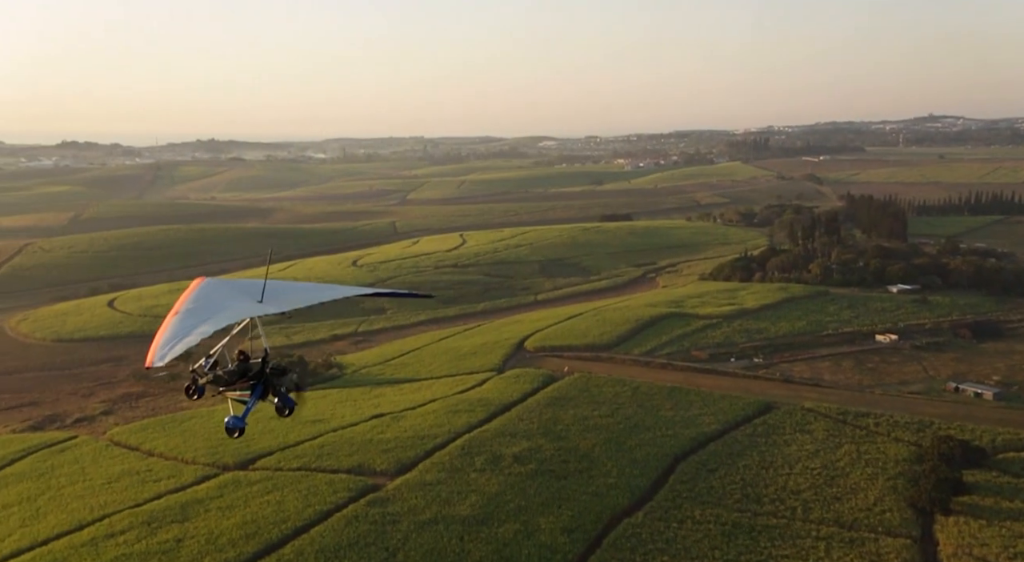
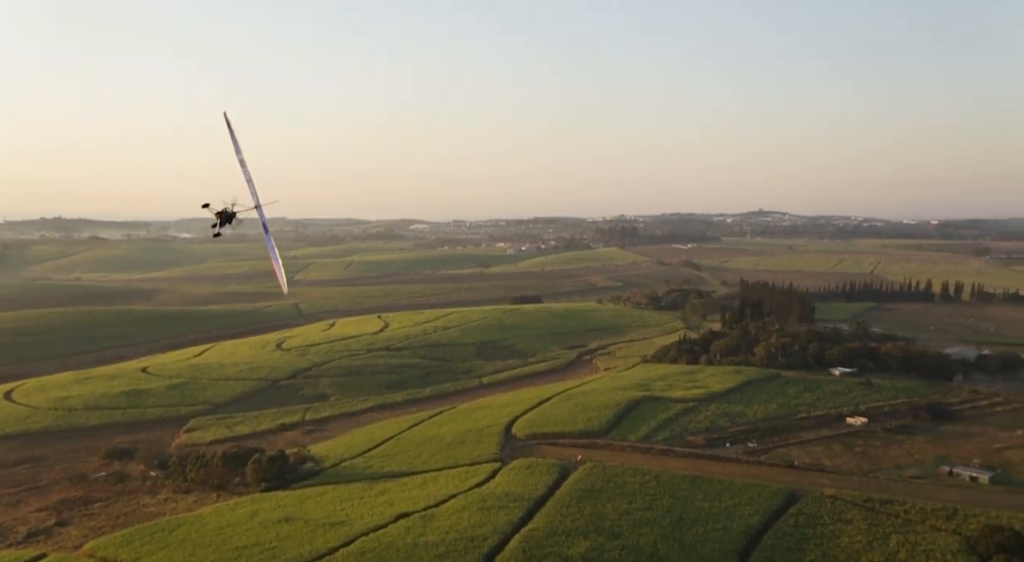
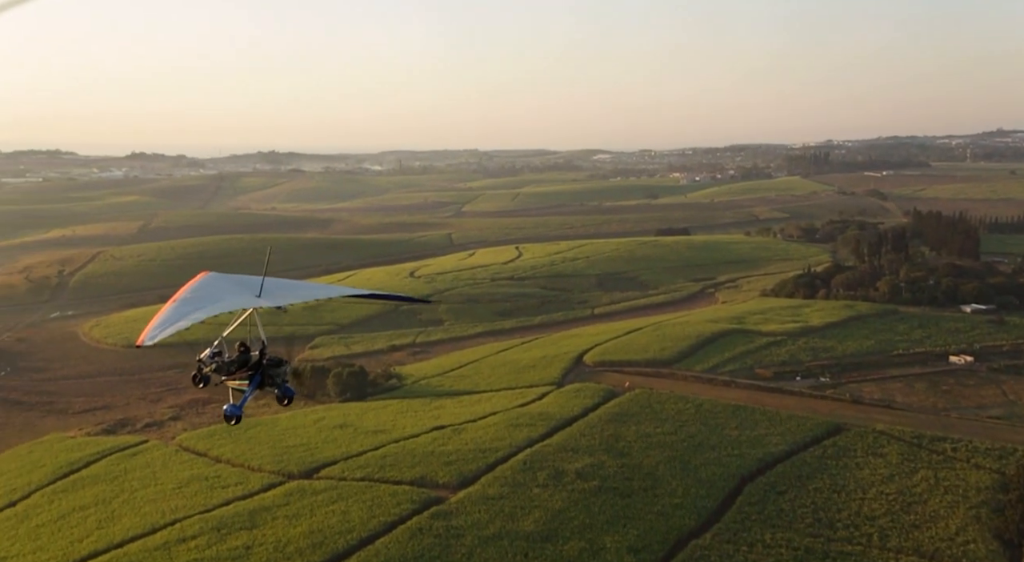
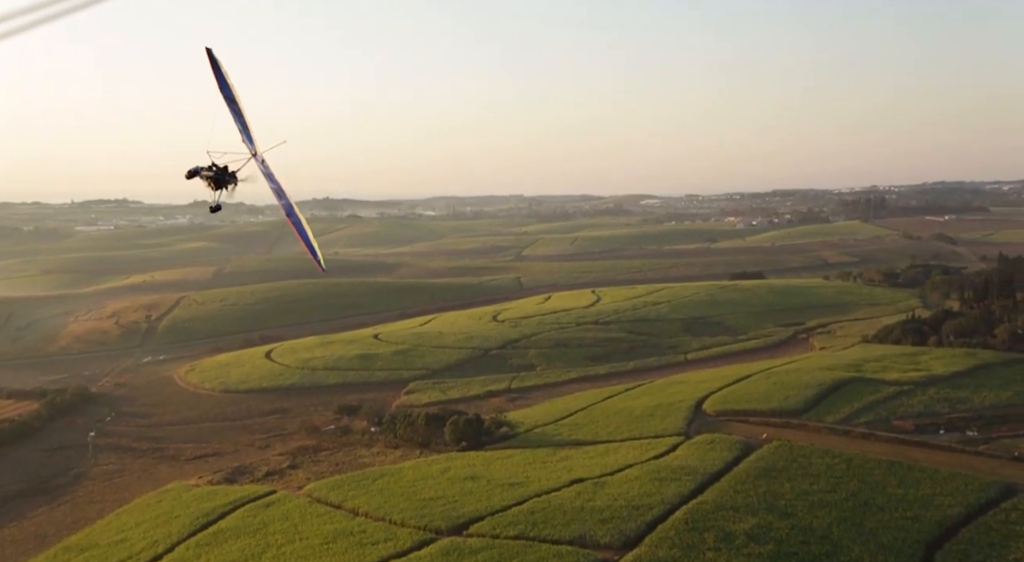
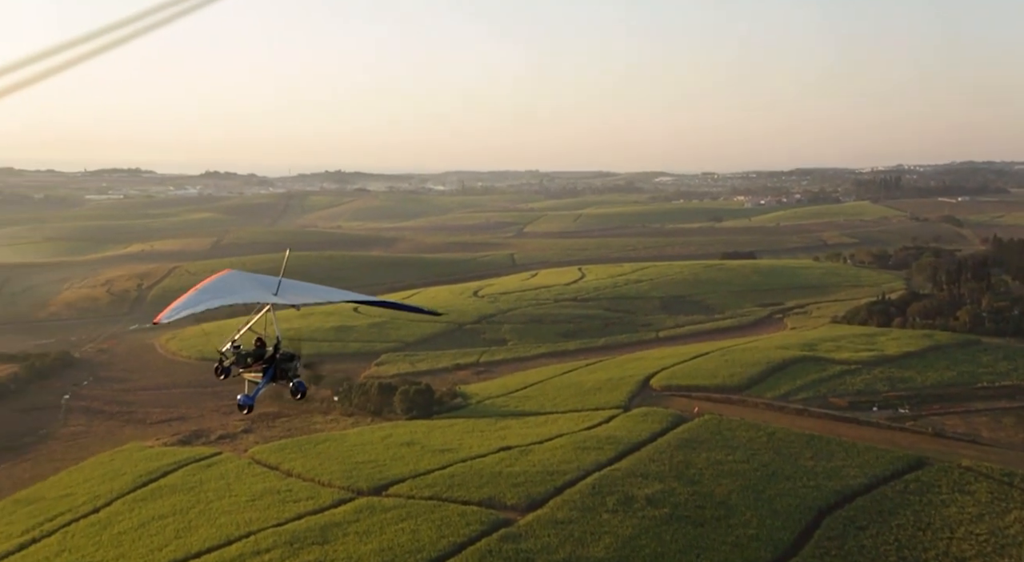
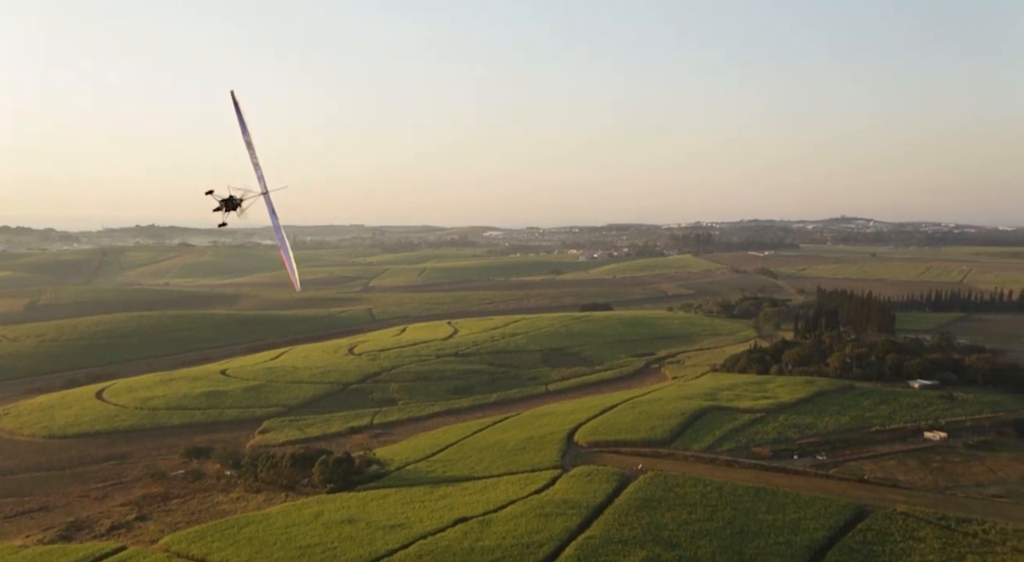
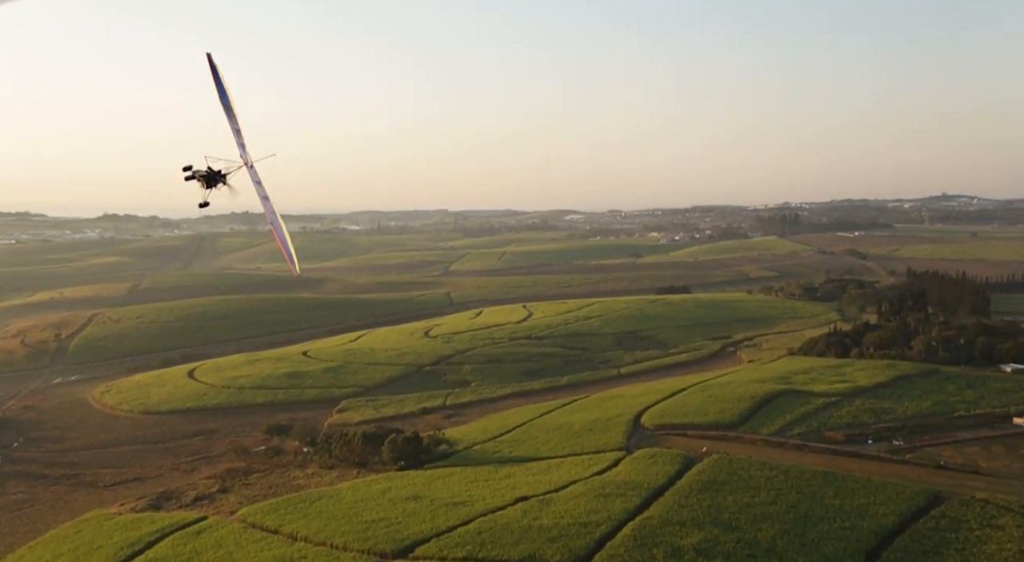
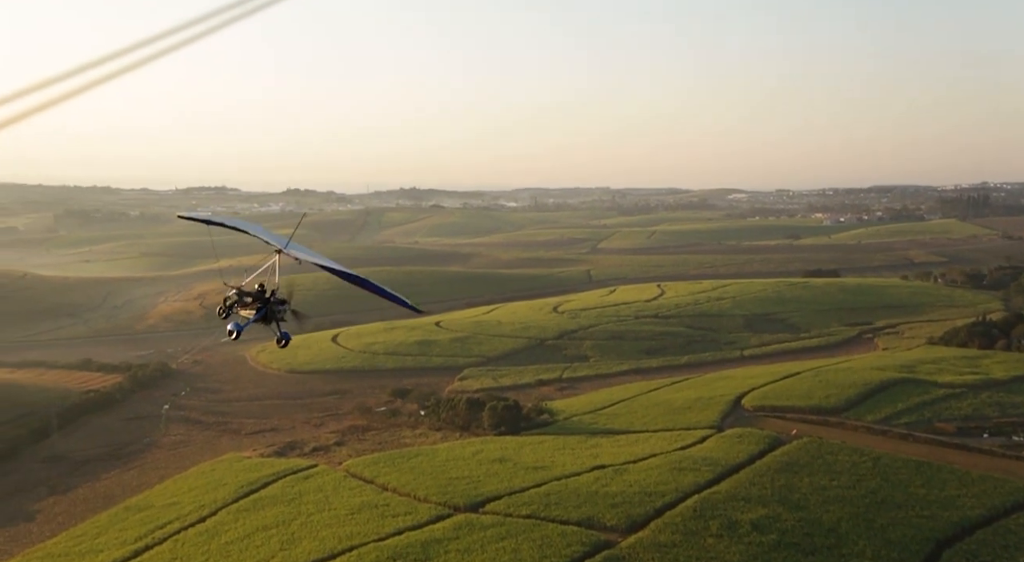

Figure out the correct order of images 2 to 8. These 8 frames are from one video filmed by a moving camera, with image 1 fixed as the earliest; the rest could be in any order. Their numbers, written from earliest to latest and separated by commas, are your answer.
3, 5, 8, 4, 7, 6, 2
